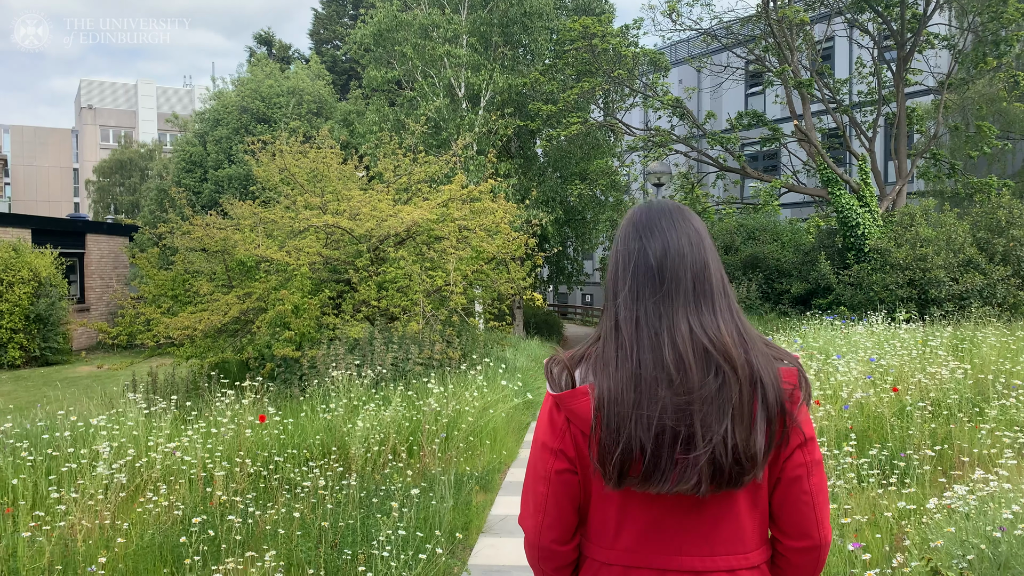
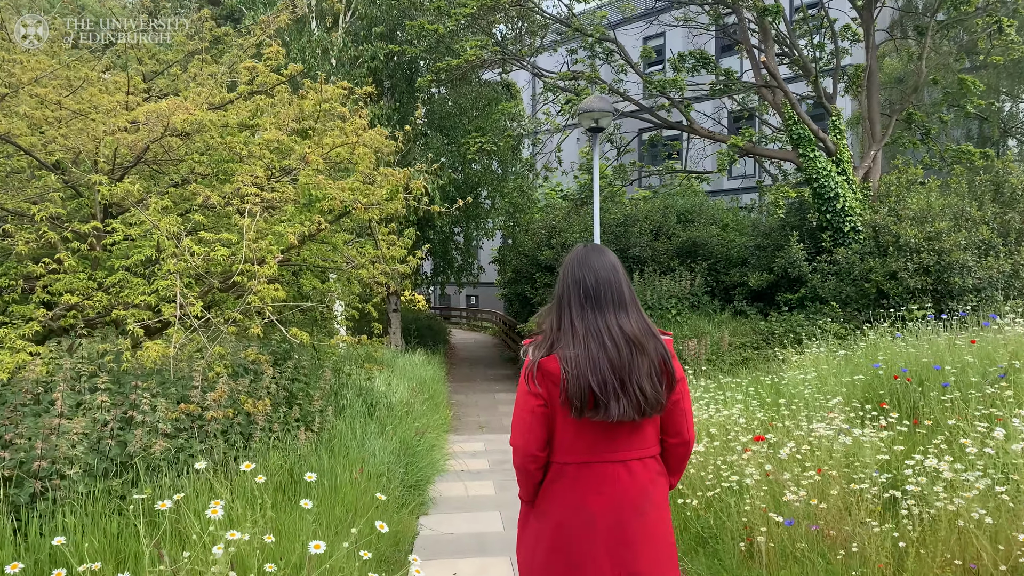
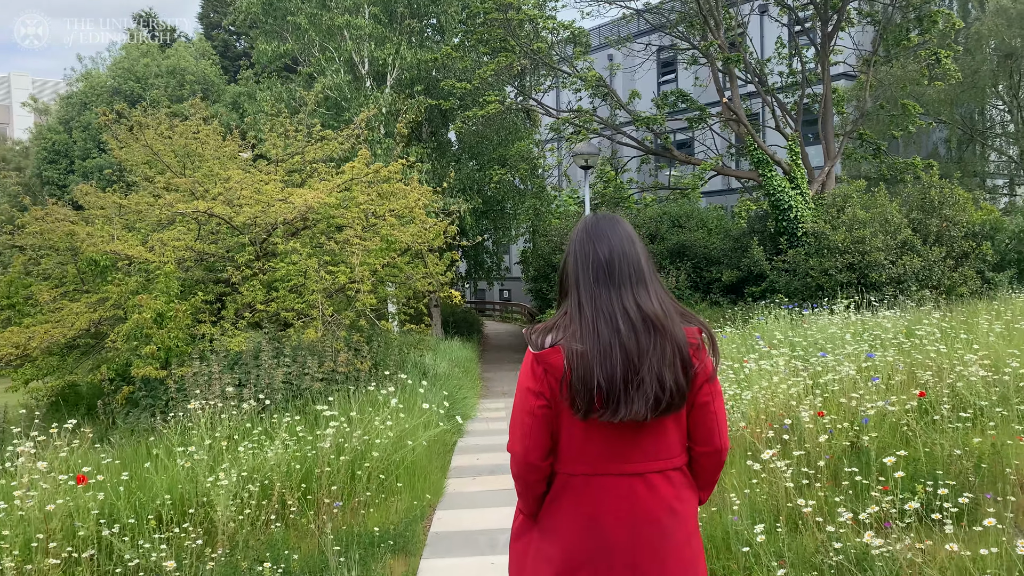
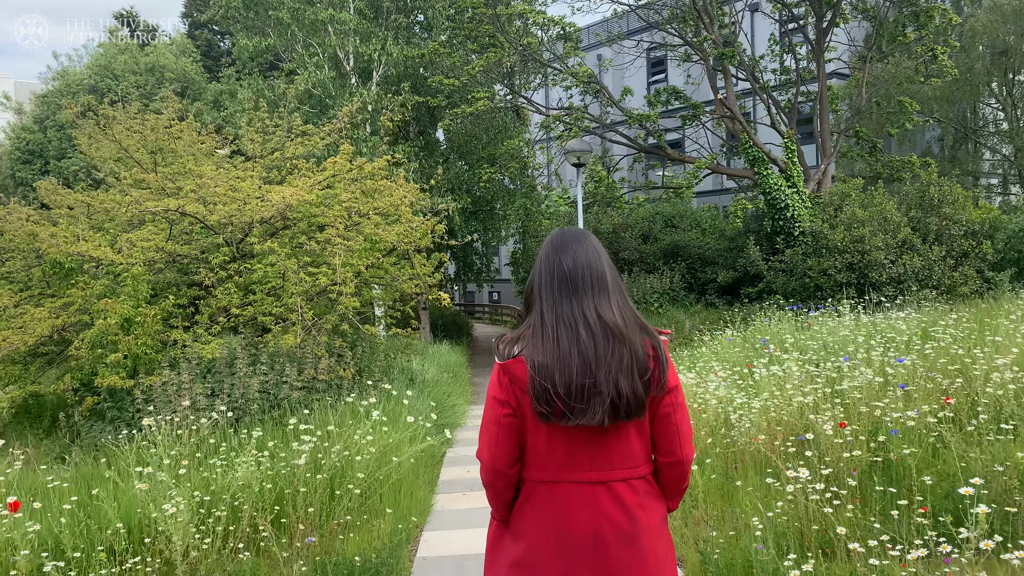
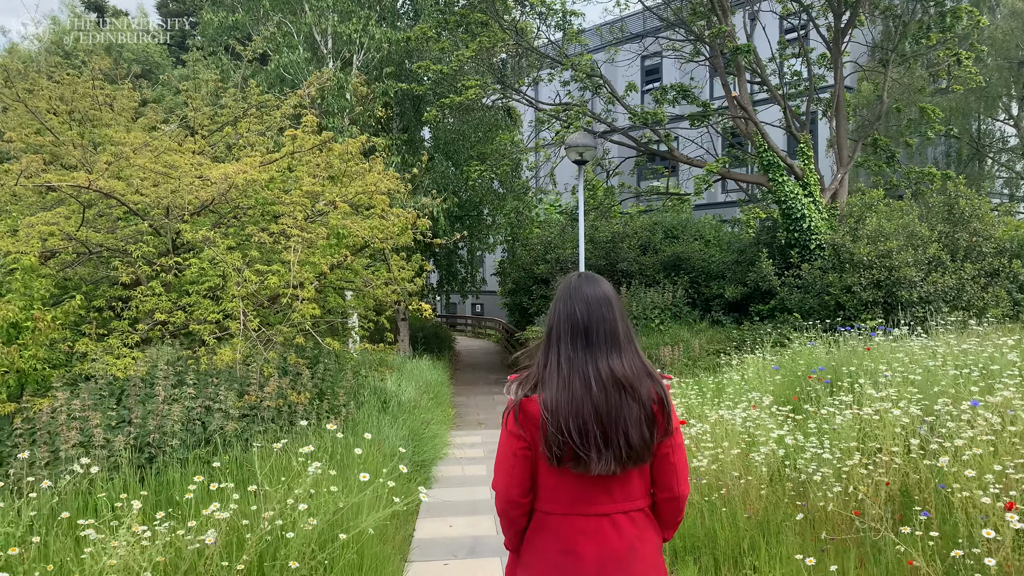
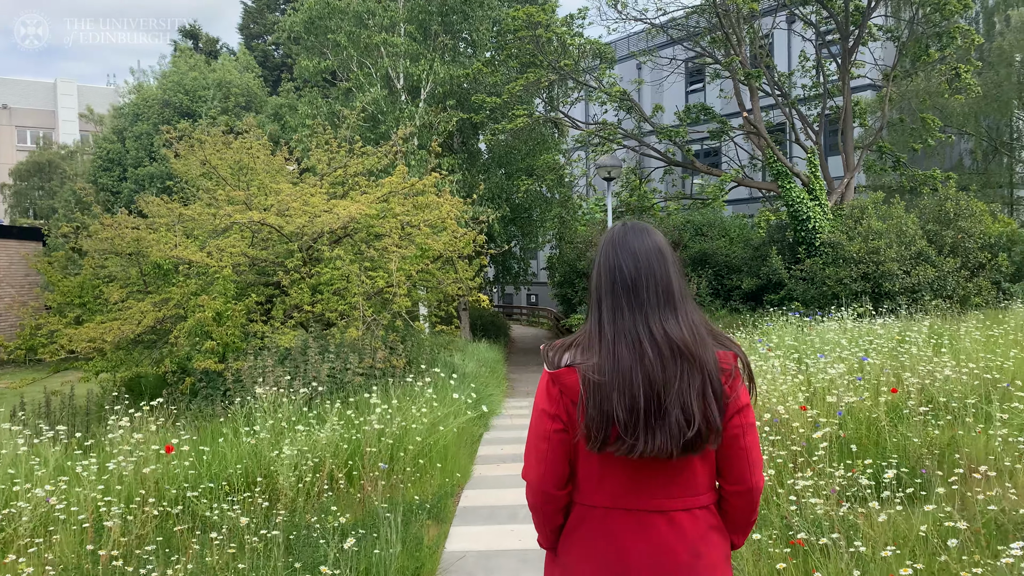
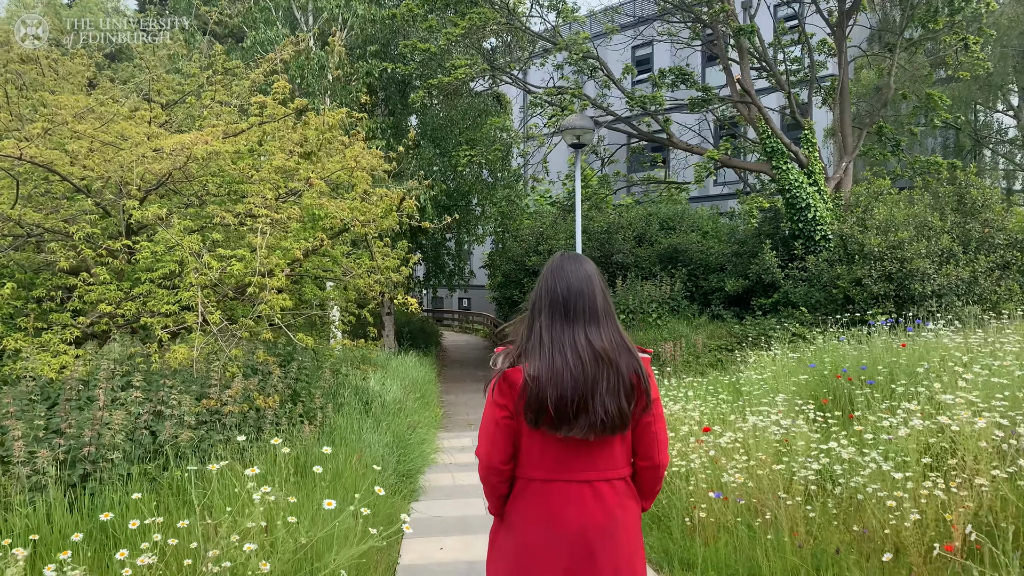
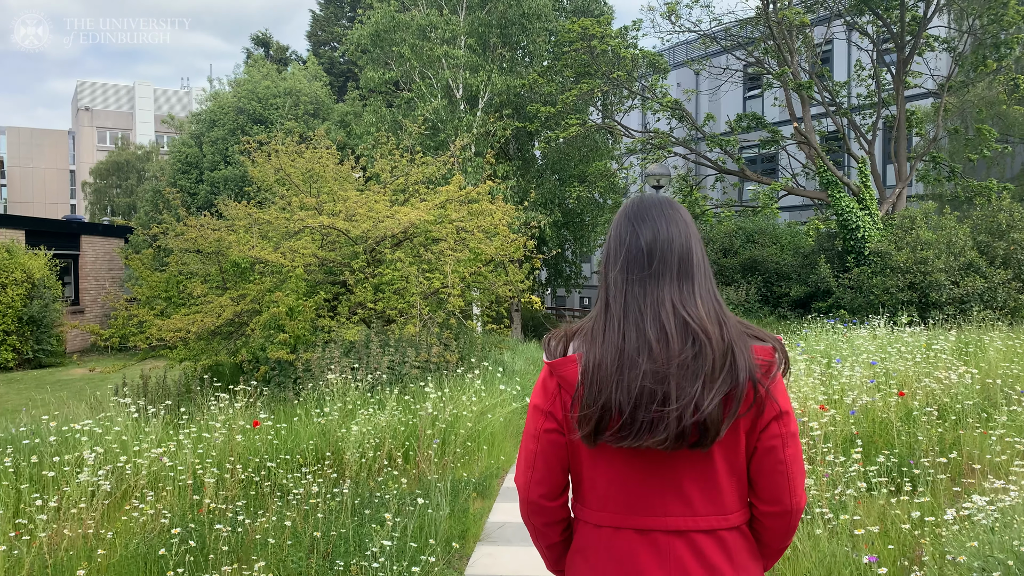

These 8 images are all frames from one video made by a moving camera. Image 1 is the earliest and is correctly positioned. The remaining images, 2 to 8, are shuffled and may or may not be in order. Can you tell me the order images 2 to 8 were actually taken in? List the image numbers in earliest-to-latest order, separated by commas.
8, 6, 3, 4, 5, 7, 2
